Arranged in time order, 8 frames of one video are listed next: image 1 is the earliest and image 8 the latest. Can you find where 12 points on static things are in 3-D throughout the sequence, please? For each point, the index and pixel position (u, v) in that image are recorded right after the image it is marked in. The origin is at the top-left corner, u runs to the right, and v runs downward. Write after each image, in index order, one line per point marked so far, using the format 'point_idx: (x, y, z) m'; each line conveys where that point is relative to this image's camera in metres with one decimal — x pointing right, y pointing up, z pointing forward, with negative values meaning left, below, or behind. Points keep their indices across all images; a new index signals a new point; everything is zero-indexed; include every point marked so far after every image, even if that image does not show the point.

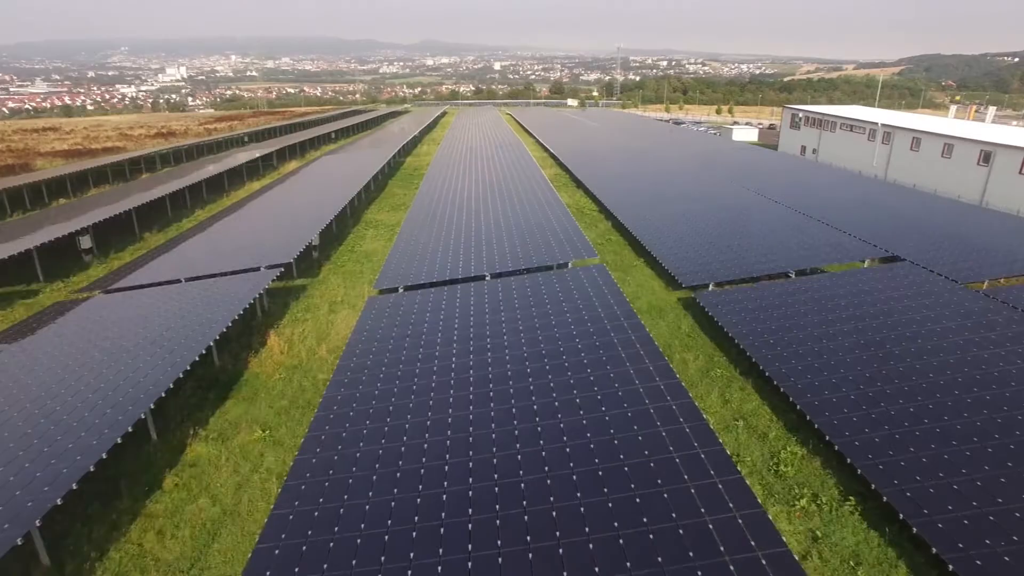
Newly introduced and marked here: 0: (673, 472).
0: (+1.9, -2.2, +6.6) m
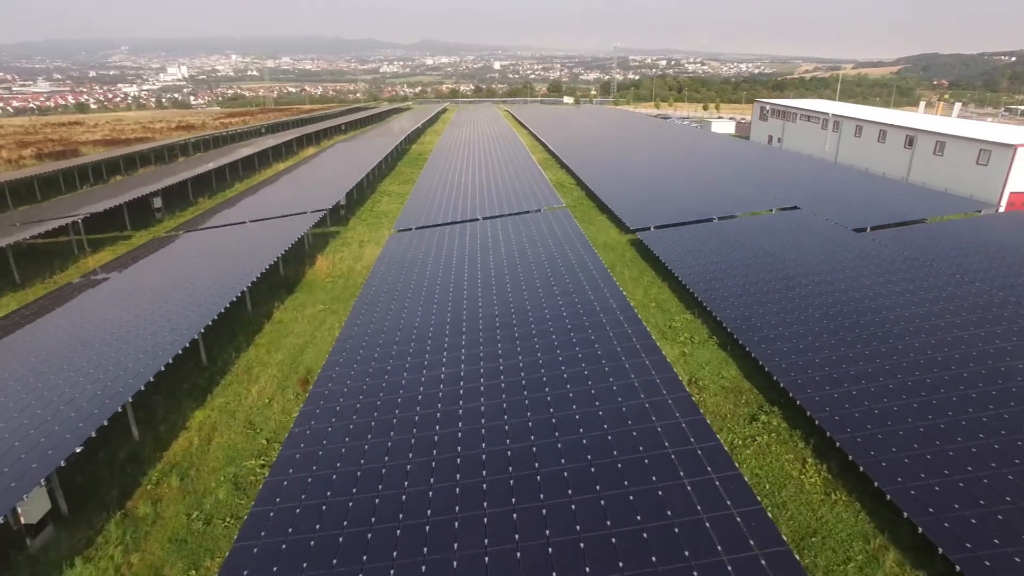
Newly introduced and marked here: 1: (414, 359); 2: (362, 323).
0: (+1.8, -1.9, +7.2) m
1: (-1.8, -1.3, +9.8) m
2: (-3.3, -0.7, +11.4) m
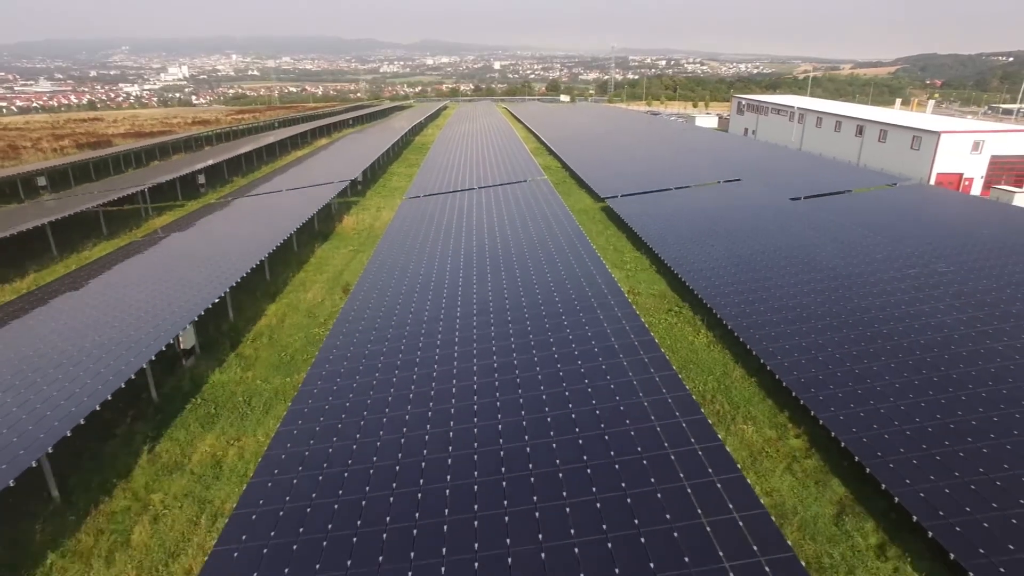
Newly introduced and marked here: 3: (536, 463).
0: (+1.8, -1.7, +7.7) m
1: (-1.9, -1.0, +10.3) m
2: (-3.4, -0.5, +11.9) m
3: (+0.2, -2.2, +7.0) m
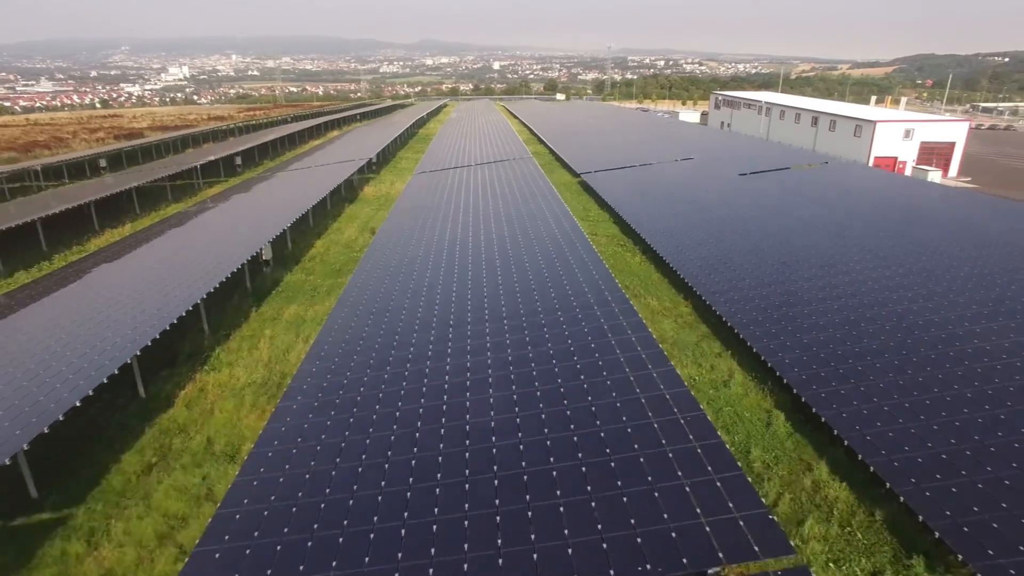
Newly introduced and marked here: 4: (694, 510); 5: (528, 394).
0: (+1.7, -1.5, +8.3) m
1: (-1.9, -0.8, +10.9) m
2: (-3.4, -0.2, +12.5) m
3: (+0.2, -1.9, +7.6) m
4: (+2.0, -2.4, +5.9) m
5: (+0.2, -1.6, +8.4) m
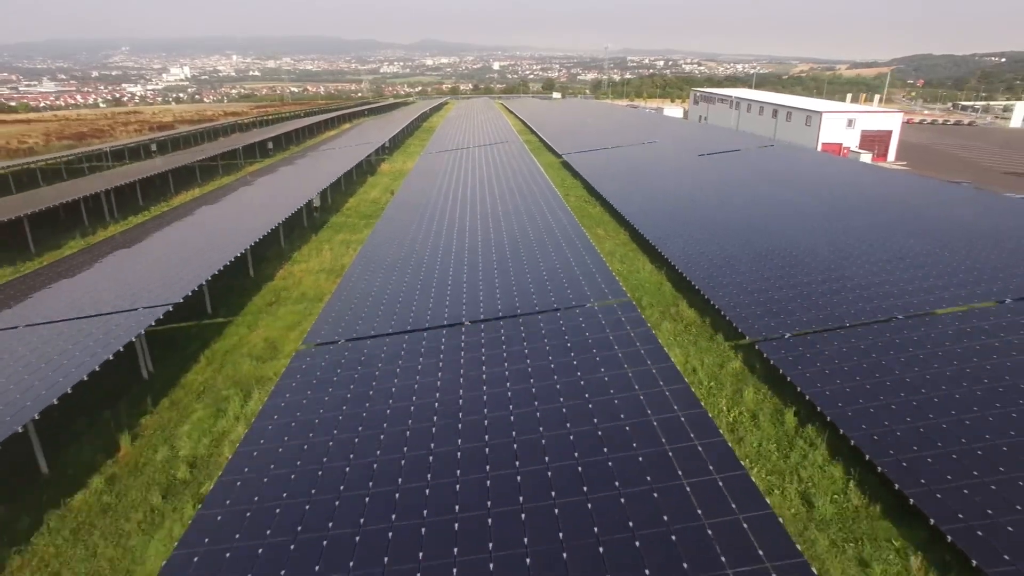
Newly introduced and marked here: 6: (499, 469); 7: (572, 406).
0: (+1.6, -1.2, +8.9) m
1: (-2.0, -0.5, +11.5) m
2: (-3.5, +0.1, +13.1) m
3: (+0.1, -1.6, +8.2) m
4: (+1.9, -2.1, +6.6) m
5: (+0.2, -1.3, +9.1) m
6: (-0.2, -2.2, +7.0) m
7: (+0.9, -1.6, +8.0) m
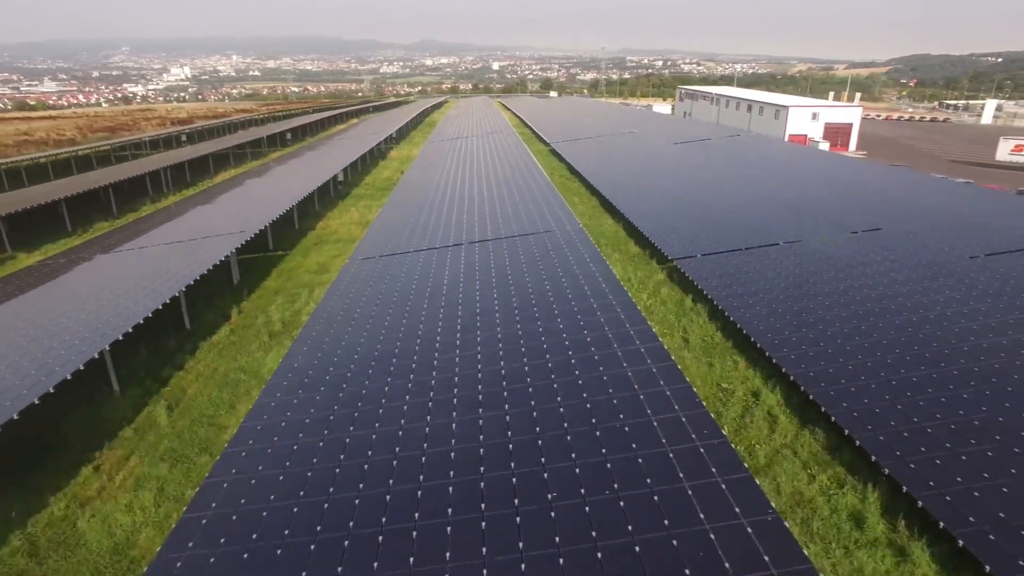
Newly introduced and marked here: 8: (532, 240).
0: (+1.6, -1.0, +9.4) m
1: (-2.1, -0.3, +12.0) m
2: (-3.6, +0.3, +13.6) m
3: (+0.1, -1.4, +8.7) m
4: (+1.9, -1.9, +7.1) m
5: (+0.1, -1.1, +9.6) m
6: (-0.2, -2.0, +7.5) m
7: (+0.8, -1.4, +8.5) m
8: (+0.6, +1.3, +15.6) m
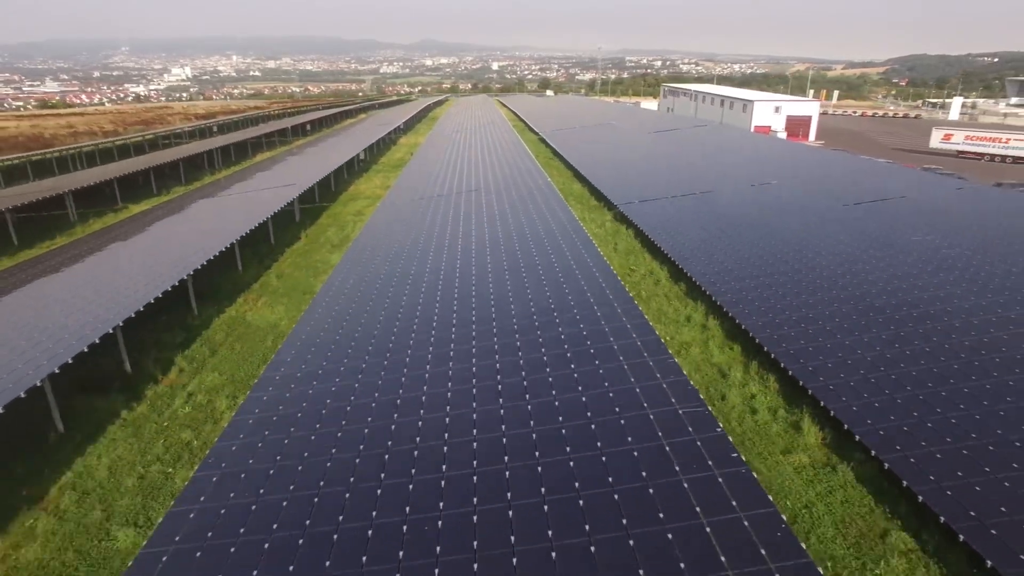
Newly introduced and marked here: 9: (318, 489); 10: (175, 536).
0: (+1.5, -0.7, +10.1) m
1: (-2.1, 0.0, +12.7) m
2: (-3.6, +0.6, +14.3) m
3: (0.0, -1.2, +9.4) m
4: (+1.8, -1.6, +7.7) m
5: (+0.1, -0.8, +10.2) m
6: (-0.3, -1.7, +8.1) m
7: (+0.8, -1.1, +9.2) m
8: (+0.5, +1.6, +16.2) m
9: (-2.3, -2.4, +6.7) m
10: (-3.9, -2.8, +6.2) m
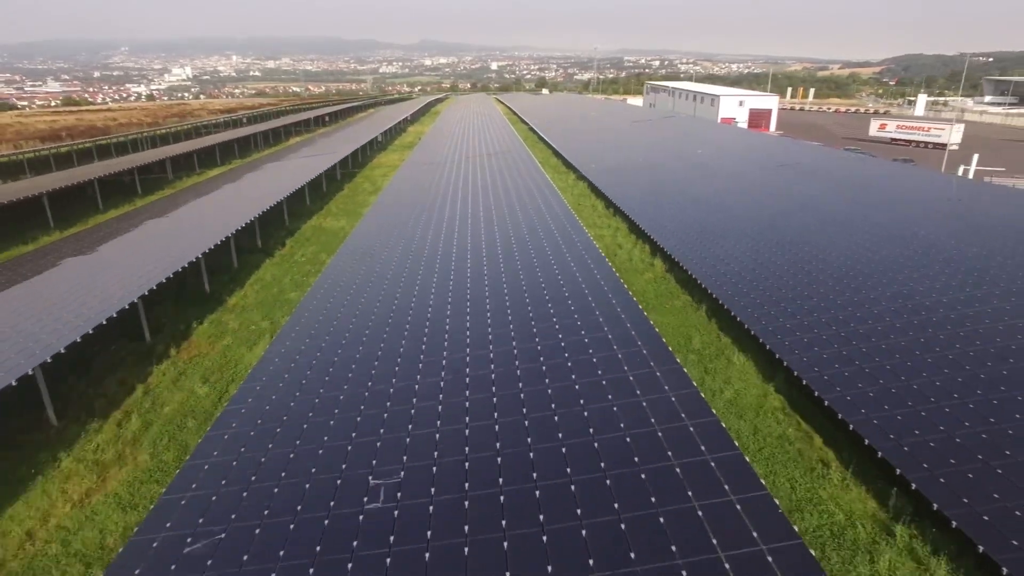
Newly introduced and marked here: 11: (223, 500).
0: (+1.5, -0.4, +10.8) m
1: (-2.2, +0.3, +13.5) m
2: (-3.7, +0.9, +15.1) m
3: (-0.1, -0.8, +10.2) m
4: (+1.7, -1.3, +8.5) m
5: (0.0, -0.5, +11.0) m
6: (-0.4, -1.4, +8.9) m
7: (+0.7, -0.8, +9.9) m
8: (+0.5, +1.9, +17.0) m
9: (-2.4, -2.1, +7.4) m
10: (-3.9, -2.5, +7.0) m
11: (-3.4, -2.5, +6.6) m
